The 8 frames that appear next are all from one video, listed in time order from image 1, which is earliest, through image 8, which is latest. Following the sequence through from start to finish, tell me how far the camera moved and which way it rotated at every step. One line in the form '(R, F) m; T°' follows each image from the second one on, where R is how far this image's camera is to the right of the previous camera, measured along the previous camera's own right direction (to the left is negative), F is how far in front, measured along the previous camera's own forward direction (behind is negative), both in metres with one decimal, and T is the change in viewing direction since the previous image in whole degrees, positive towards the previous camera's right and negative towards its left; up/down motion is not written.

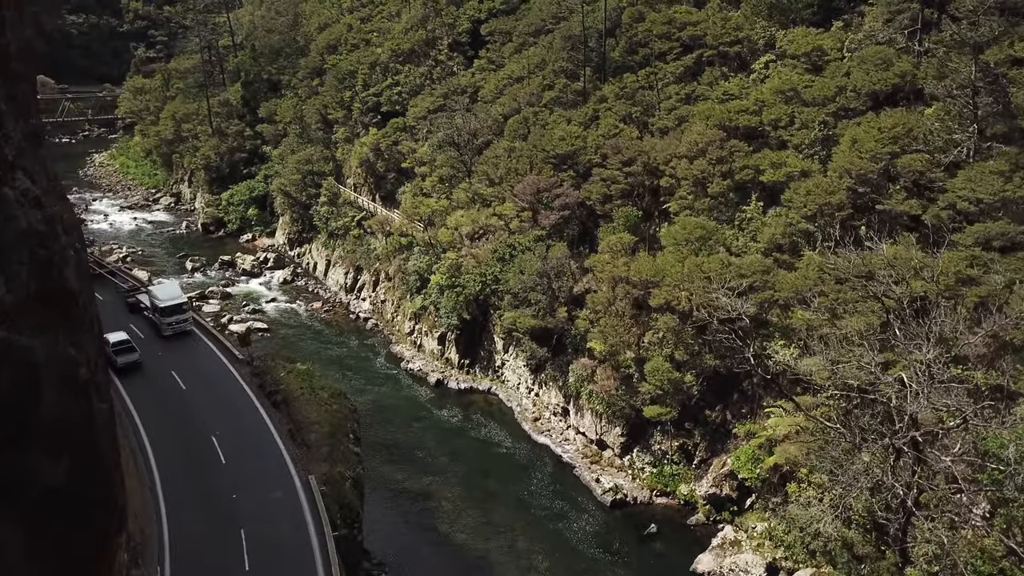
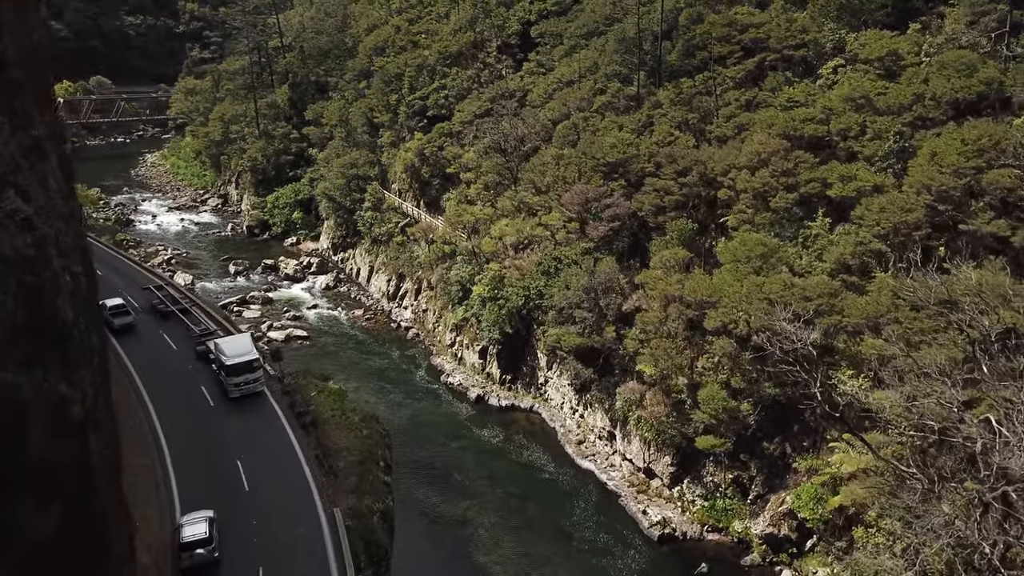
(+0.1, +1.5) m; -3°
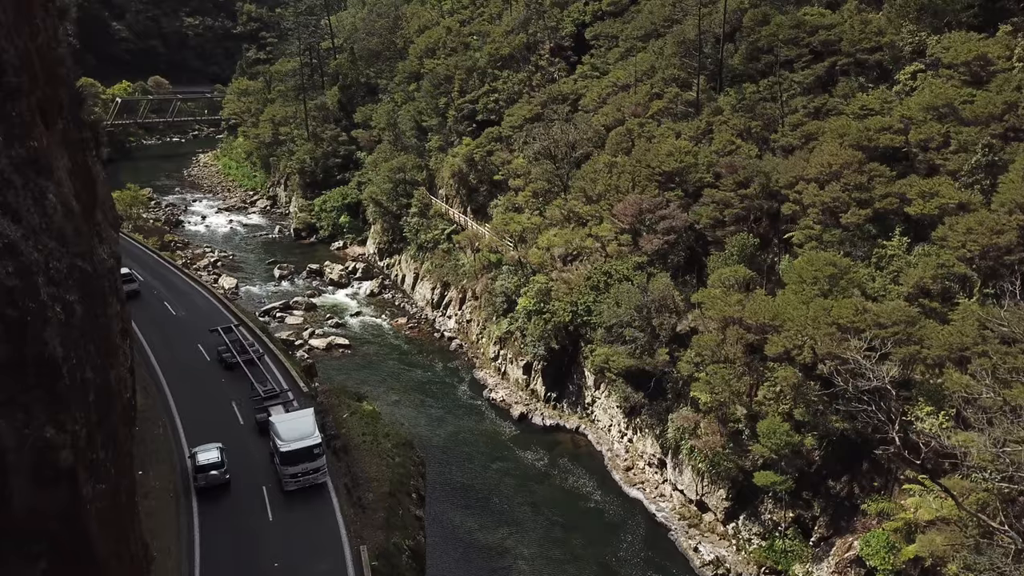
(+0.1, +1.5) m; -4°
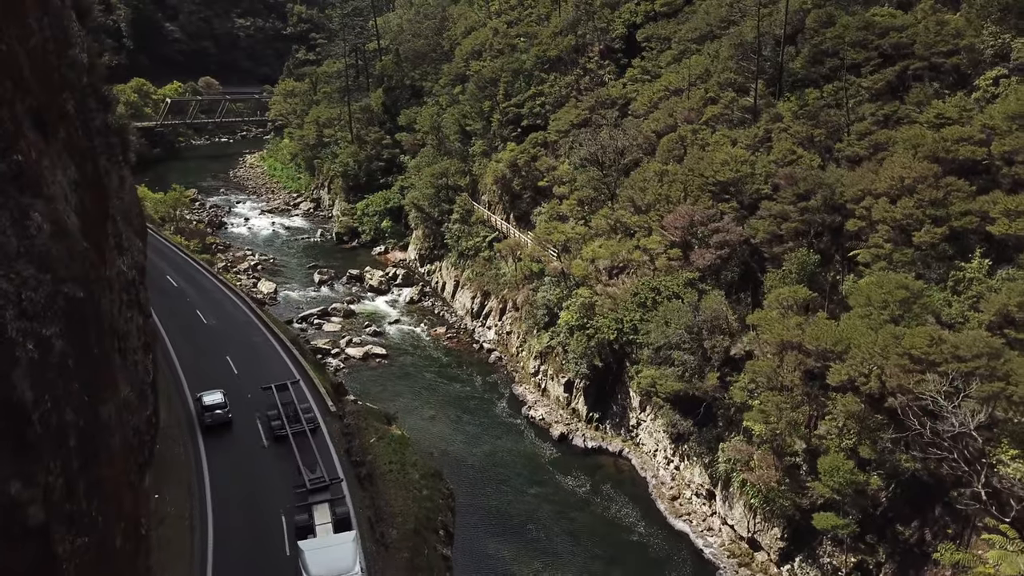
(+0.1, +1.5) m; -3°
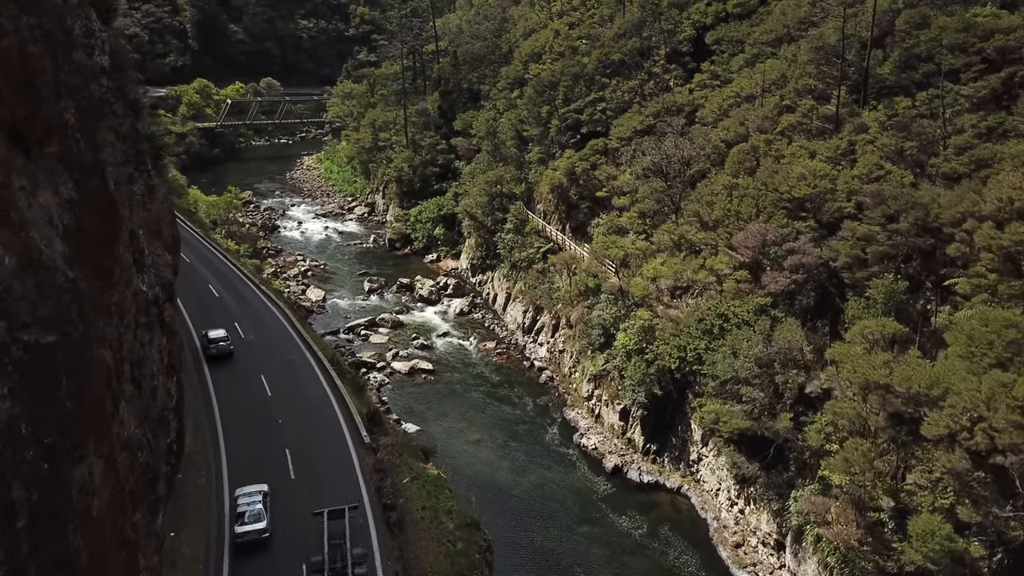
(+0.1, +2.0) m; -4°
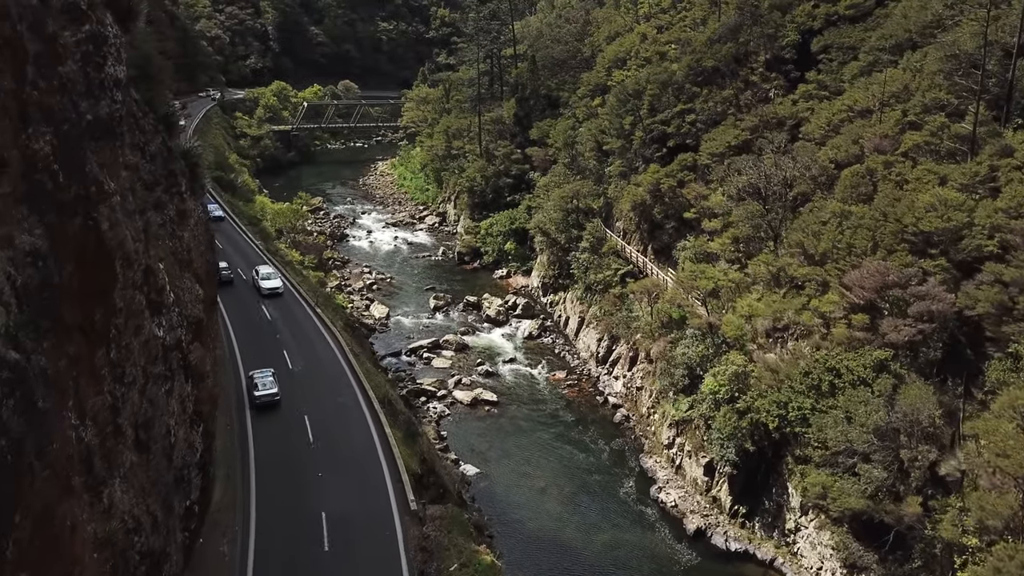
(0.0, +3.0) m; -5°
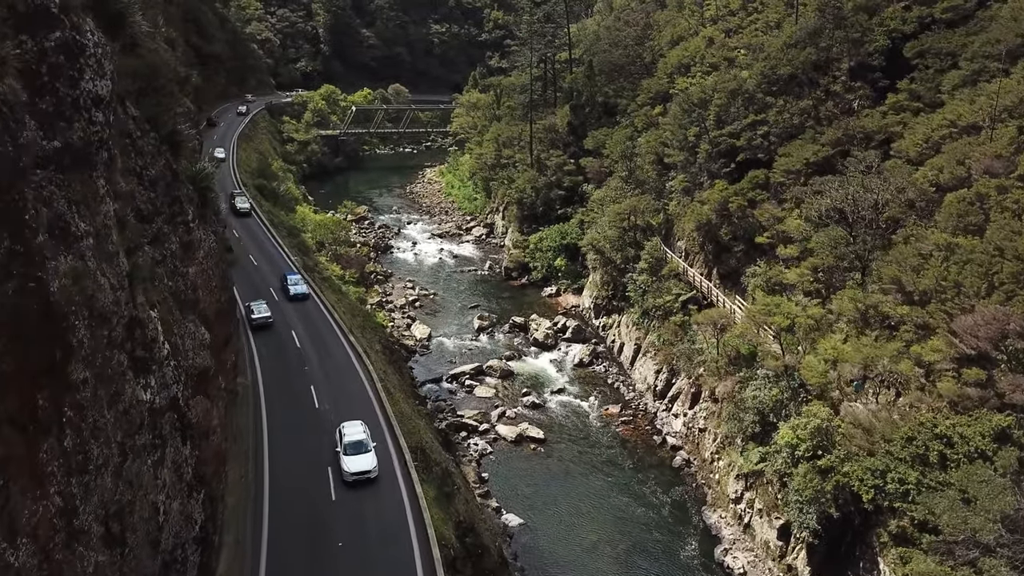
(-0.1, +2.8) m; -3°
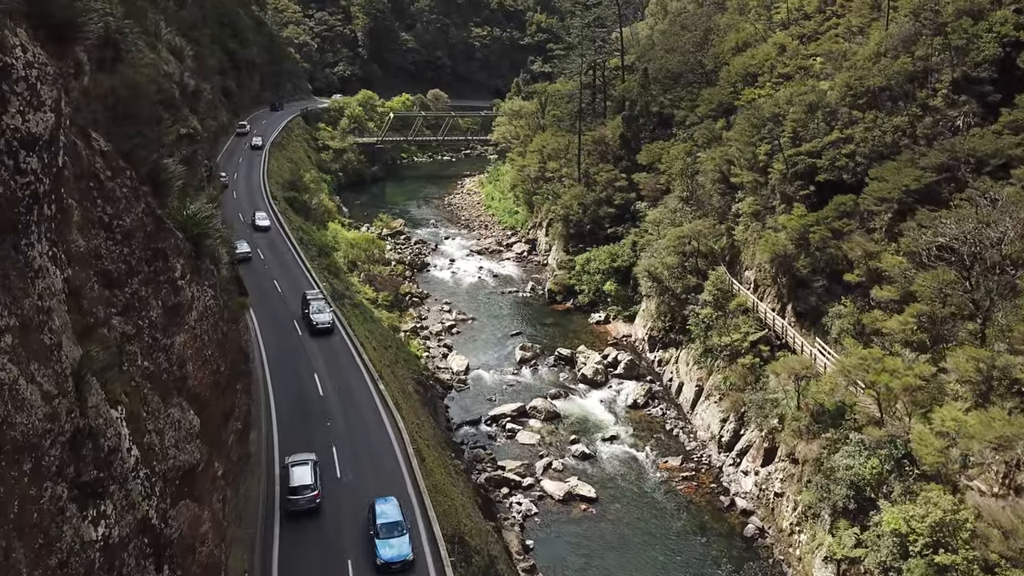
(-0.5, +3.5) m; -3°
